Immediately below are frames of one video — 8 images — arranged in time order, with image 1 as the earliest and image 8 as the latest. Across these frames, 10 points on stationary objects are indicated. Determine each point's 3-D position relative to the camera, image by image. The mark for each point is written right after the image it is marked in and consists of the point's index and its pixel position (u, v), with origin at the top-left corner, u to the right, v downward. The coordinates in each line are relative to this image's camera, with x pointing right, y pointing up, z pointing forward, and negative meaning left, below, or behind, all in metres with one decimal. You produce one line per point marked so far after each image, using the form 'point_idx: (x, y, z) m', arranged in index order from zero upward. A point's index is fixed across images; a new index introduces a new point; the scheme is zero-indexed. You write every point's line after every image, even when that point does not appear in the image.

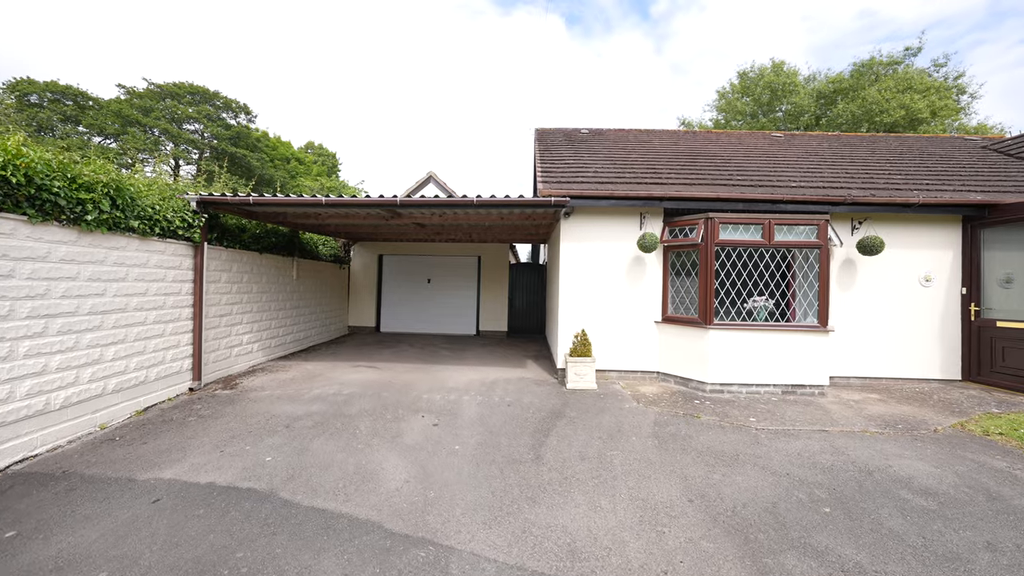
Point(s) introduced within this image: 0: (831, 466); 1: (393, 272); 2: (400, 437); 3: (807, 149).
0: (+2.9, -1.6, +3.2) m
1: (-3.6, +0.5, +10.9) m
2: (-1.1, -1.5, +3.6) m
3: (+6.8, +3.2, +8.2) m
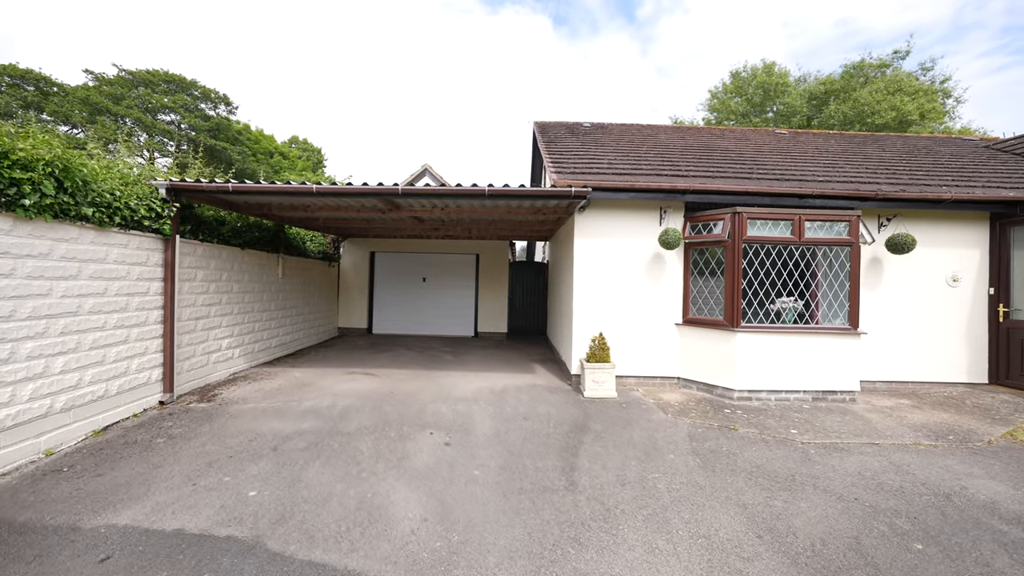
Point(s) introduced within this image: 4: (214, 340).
0: (+3.1, -1.6, +2.8) m
1: (-3.7, +0.5, +10.3) m
2: (-0.9, -1.5, +3.1) m
3: (+6.8, +3.2, +8.0) m
4: (-4.4, -0.8, +5.2) m
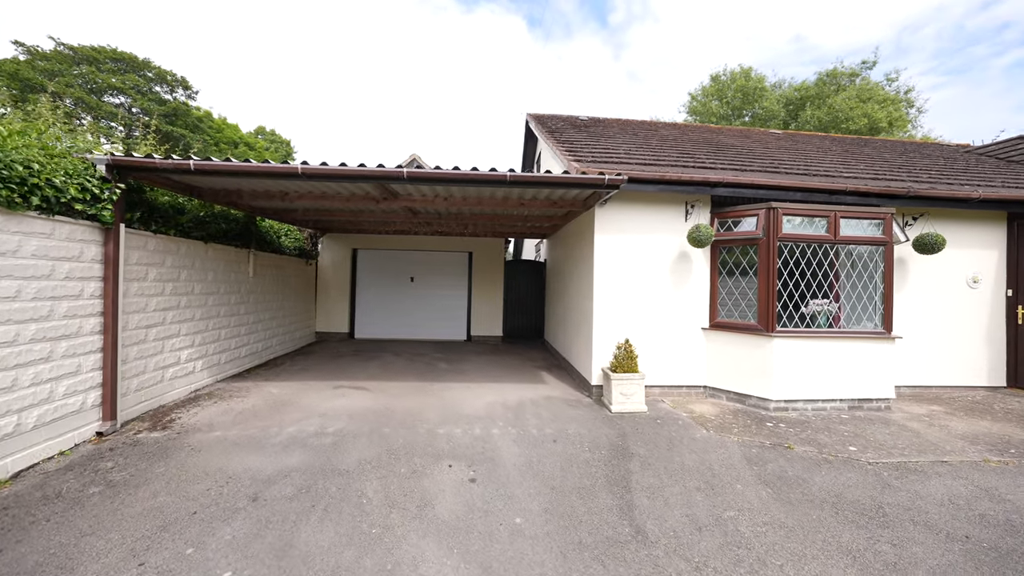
0: (+3.5, -1.6, +2.5) m
1: (-3.8, +0.5, +9.5) m
2: (-0.6, -1.5, +2.5) m
3: (+6.8, +3.2, +7.9) m
4: (-4.2, -0.8, +4.4) m
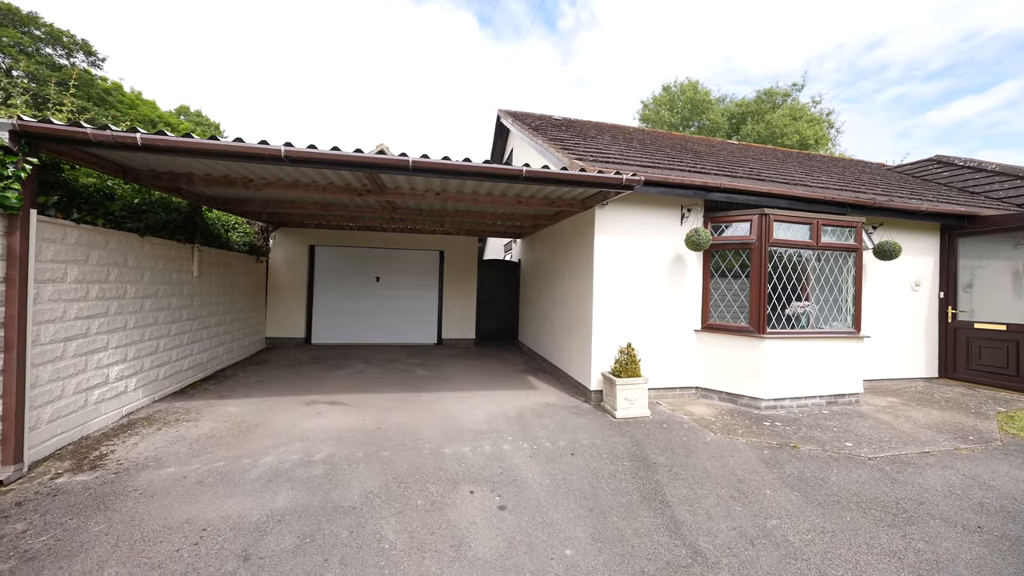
0: (+3.7, -1.7, +2.7) m
1: (-4.4, +0.5, +8.6) m
2: (-0.3, -1.6, +2.2) m
3: (+6.3, +3.1, +8.5) m
4: (-4.1, -0.8, +3.5) m
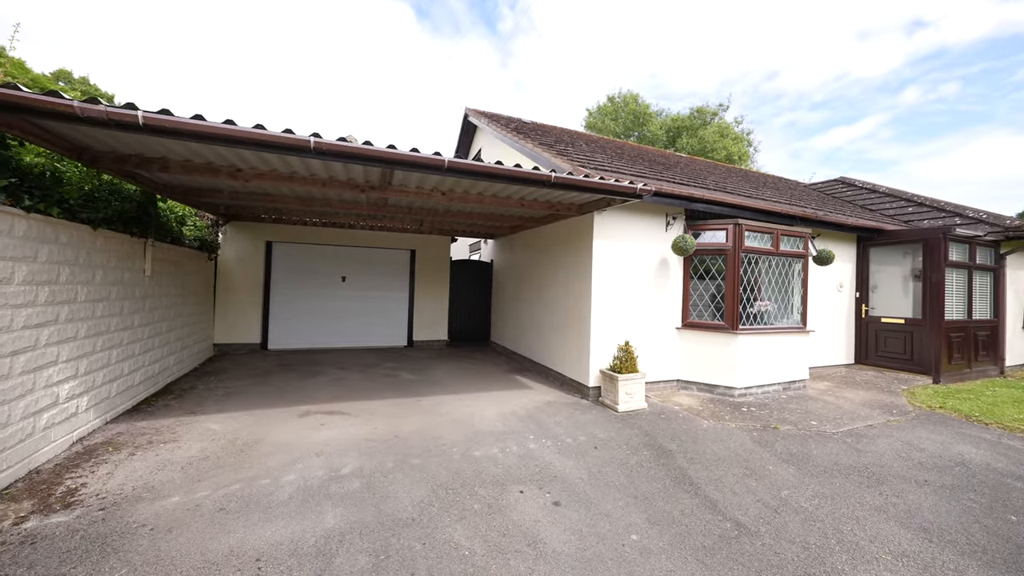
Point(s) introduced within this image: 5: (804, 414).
0: (+4.0, -1.7, +3.4) m
1: (-5.0, +0.5, +7.9) m
2: (+0.2, -1.6, +2.2) m
3: (+5.7, +3.1, +9.5) m
4: (-3.8, -0.8, +2.9) m
5: (+3.8, -1.6, +4.6) m
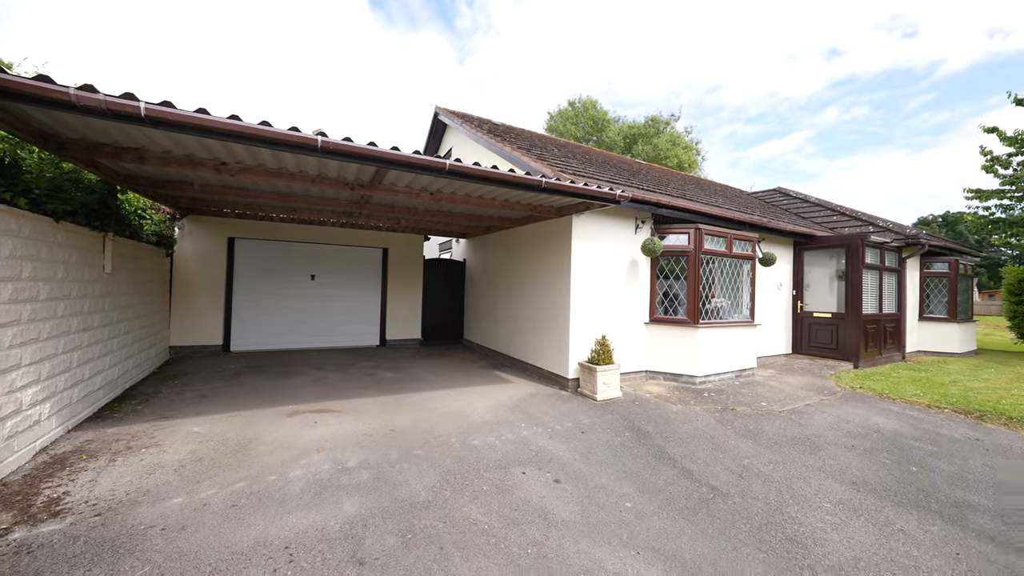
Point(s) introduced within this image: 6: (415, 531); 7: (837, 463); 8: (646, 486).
0: (+4.0, -1.6, +4.1) m
1: (-5.5, +0.5, +7.5) m
2: (+0.3, -1.6, +2.5) m
3: (+4.9, +3.2, +10.3) m
4: (-3.8, -0.8, +2.7) m
5: (+3.6, -1.6, +5.2) m
6: (-0.6, -1.5, +2.2) m
7: (+3.1, -1.7, +3.4) m
8: (+1.1, -1.6, +2.9) m
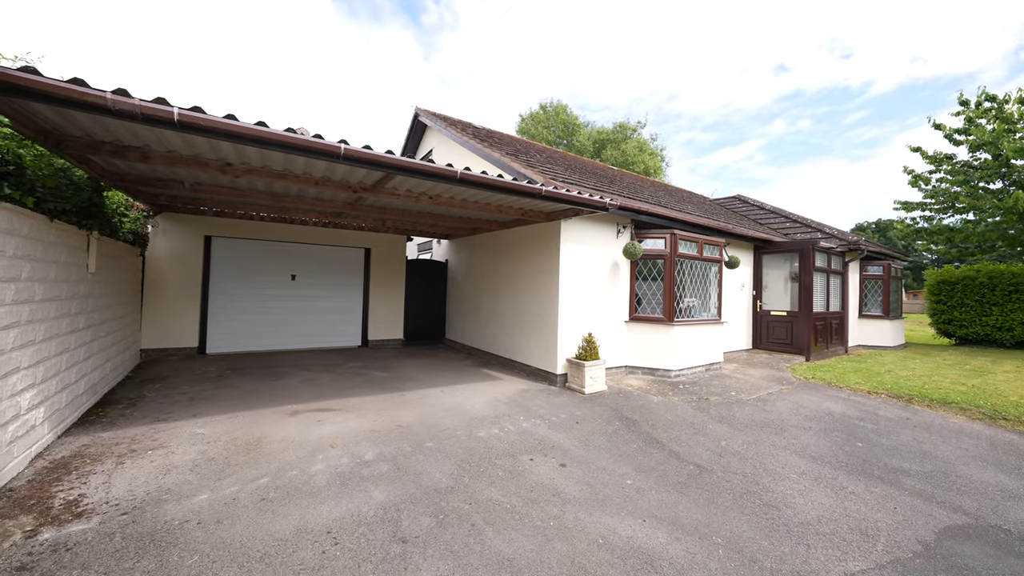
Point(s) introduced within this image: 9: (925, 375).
0: (+3.9, -1.7, +4.6) m
1: (-5.8, +0.5, +7.3) m
2: (+0.4, -1.6, +2.7) m
3: (+4.3, +3.2, +11.0) m
4: (-3.7, -0.8, +2.6) m
5: (+3.4, -1.6, +5.8) m
6: (-0.5, -1.5, +2.4) m
7: (+3.1, -1.7, +3.9) m
8: (+1.2, -1.6, +3.2) m
9: (+7.8, -1.7, +6.8) m
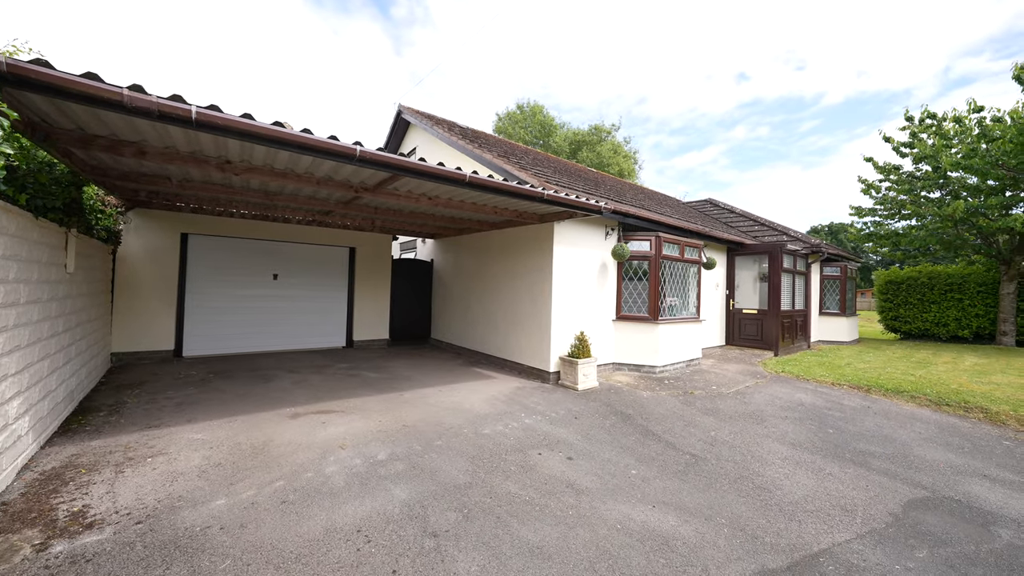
0: (+3.9, -1.7, +5.0) m
1: (-6.0, +0.5, +7.0) m
2: (+0.5, -1.6, +2.9) m
3: (+3.8, +3.2, +11.4) m
4: (-3.6, -0.8, +2.5) m
5: (+3.3, -1.6, +6.1) m
6: (-0.3, -1.5, +2.5) m
7: (+3.1, -1.7, +4.2) m
8: (+1.2, -1.6, +3.4) m
9: (+7.7, -1.7, +7.4) m
